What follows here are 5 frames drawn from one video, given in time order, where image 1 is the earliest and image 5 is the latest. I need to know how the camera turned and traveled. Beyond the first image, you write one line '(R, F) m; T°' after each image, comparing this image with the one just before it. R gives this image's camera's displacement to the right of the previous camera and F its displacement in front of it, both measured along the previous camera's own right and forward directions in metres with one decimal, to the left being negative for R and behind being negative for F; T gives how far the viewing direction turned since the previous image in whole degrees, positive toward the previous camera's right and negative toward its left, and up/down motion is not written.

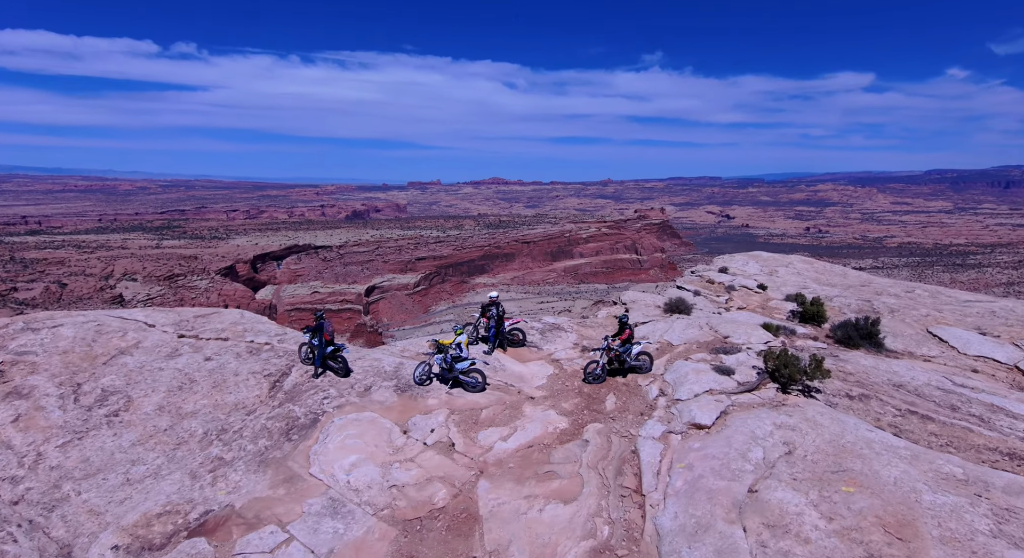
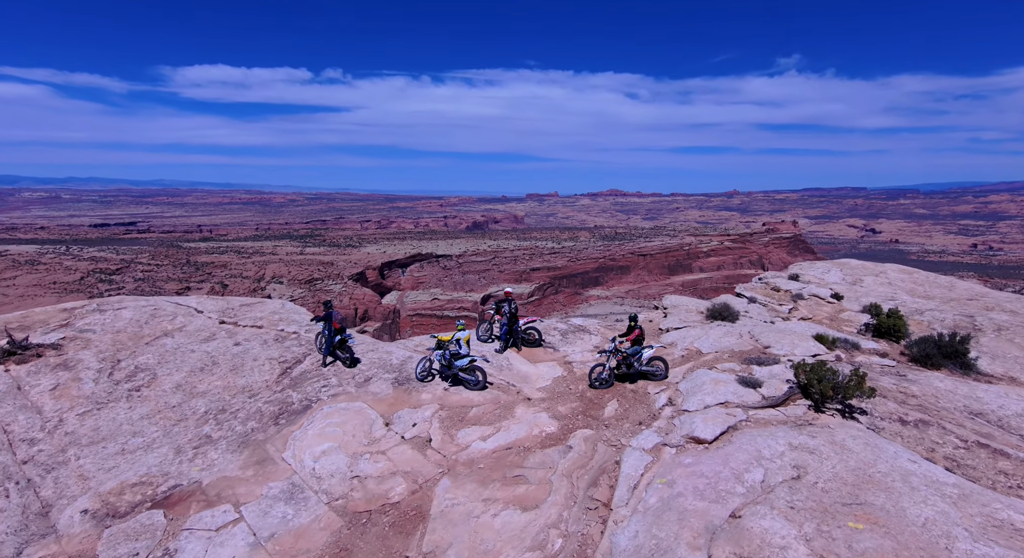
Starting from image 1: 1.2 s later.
(+1.2, +0.3) m; -9°
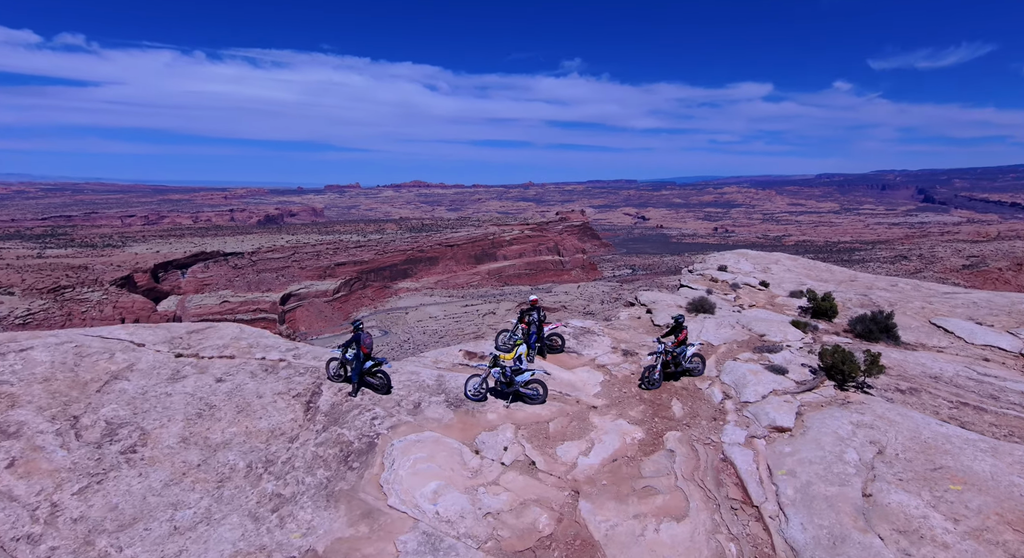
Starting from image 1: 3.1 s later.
(-2.6, +0.7) m; +13°
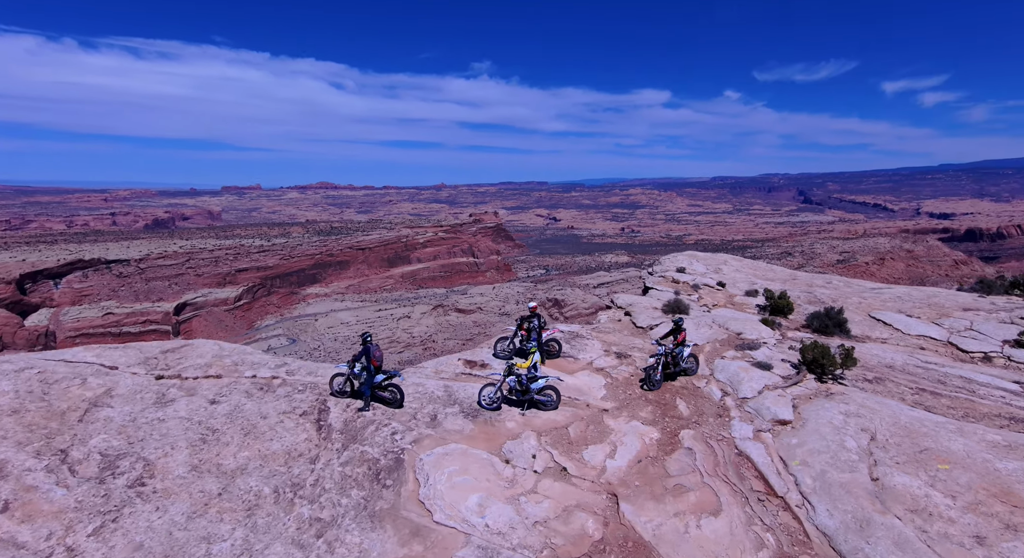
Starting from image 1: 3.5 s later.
(-1.0, 0.0) m; +6°
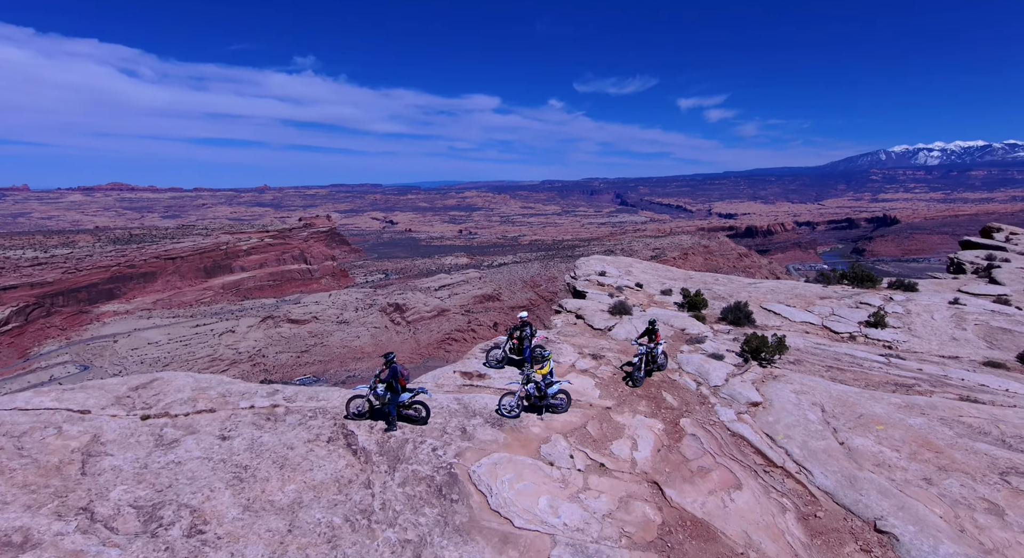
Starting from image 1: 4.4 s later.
(-1.9, -0.2) m; +12°
